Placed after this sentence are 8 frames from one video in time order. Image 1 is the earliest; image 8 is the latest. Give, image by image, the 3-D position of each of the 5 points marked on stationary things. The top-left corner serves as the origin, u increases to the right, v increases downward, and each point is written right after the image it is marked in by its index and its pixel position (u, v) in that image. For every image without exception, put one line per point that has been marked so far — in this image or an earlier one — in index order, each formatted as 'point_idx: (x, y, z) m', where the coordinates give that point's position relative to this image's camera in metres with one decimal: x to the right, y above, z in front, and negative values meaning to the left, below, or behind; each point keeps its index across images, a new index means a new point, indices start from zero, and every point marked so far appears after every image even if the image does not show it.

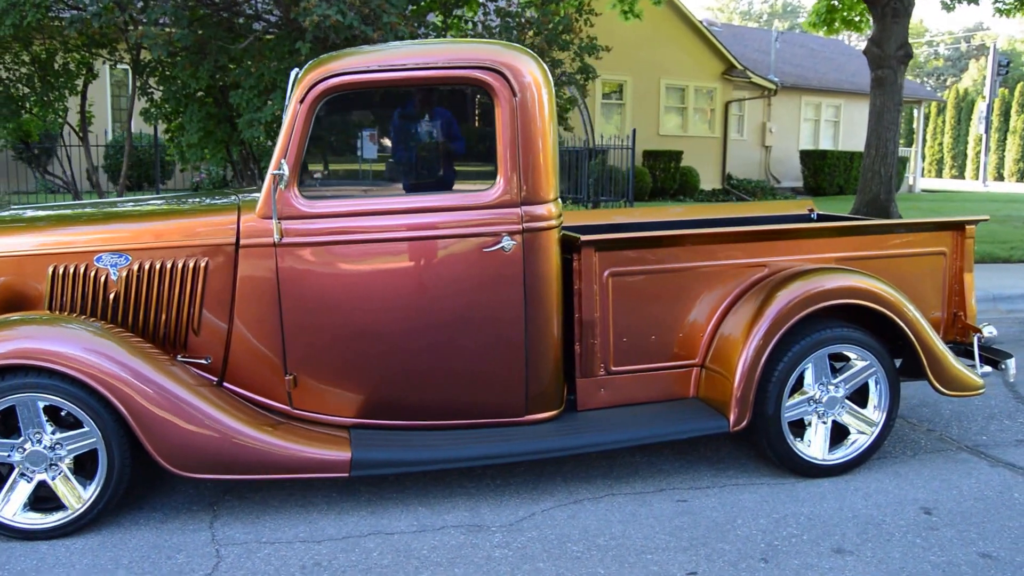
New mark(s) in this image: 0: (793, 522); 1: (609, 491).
0: (+1.2, -1.0, +3.6) m
1: (+0.4, -0.9, +3.9) m
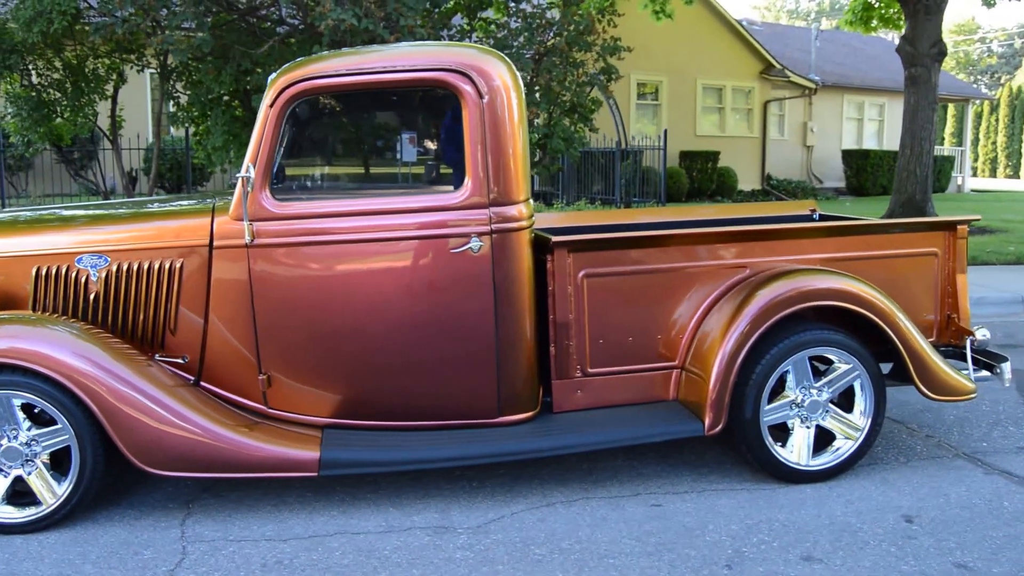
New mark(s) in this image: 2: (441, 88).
0: (+1.1, -1.0, +3.5) m
1: (+0.3, -0.9, +3.9) m
2: (-0.4, +0.9, +3.7) m
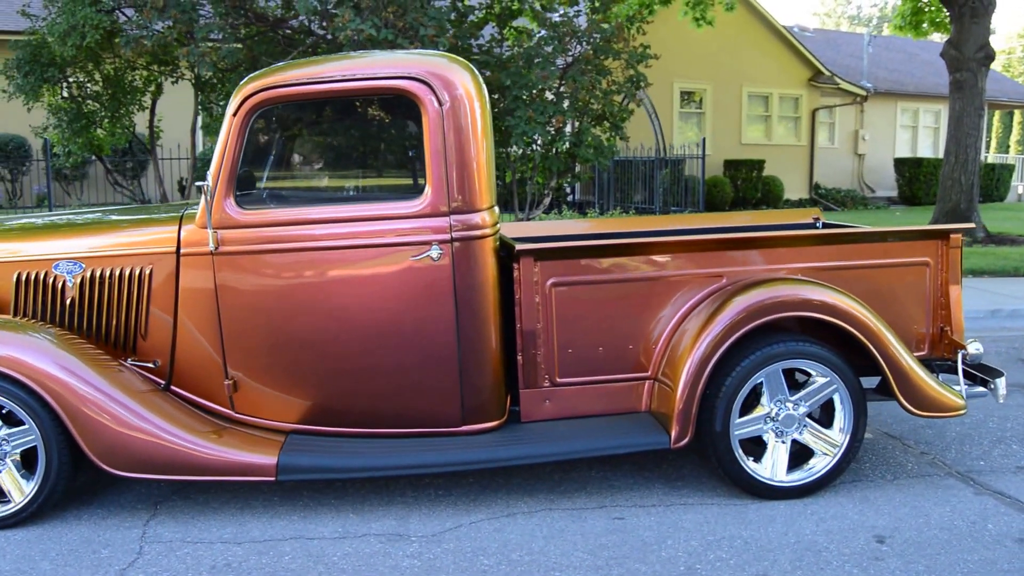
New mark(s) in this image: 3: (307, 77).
0: (+0.9, -1.0, +3.4) m
1: (+0.2, -1.0, +3.8) m
2: (-0.5, +0.8, +3.7) m
3: (-0.9, +0.9, +3.7) m
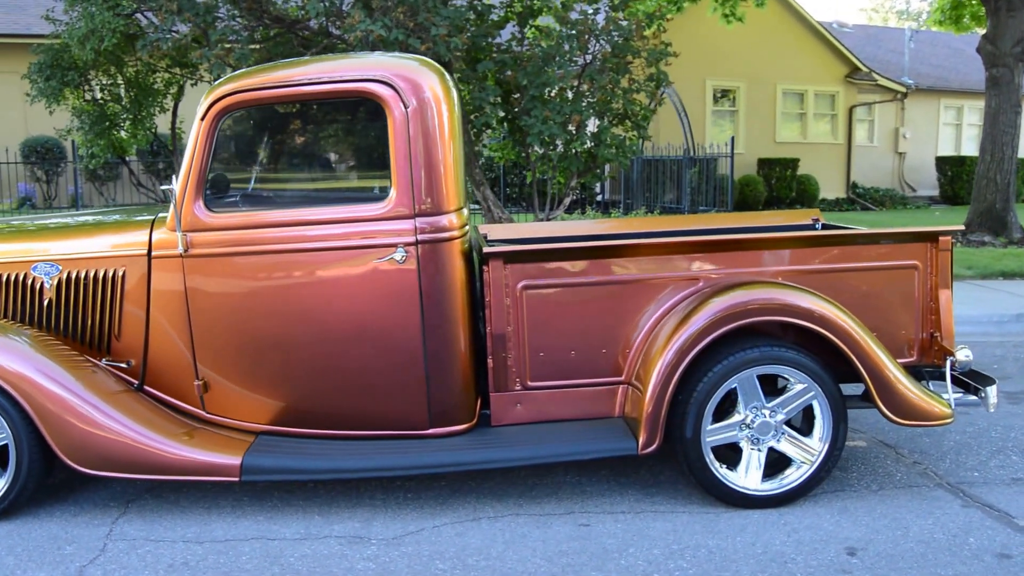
0: (+0.7, -1.1, +3.4) m
1: (0.0, -1.0, +3.8) m
2: (-0.7, +0.8, +3.7) m
3: (-1.0, +0.9, +3.7) m
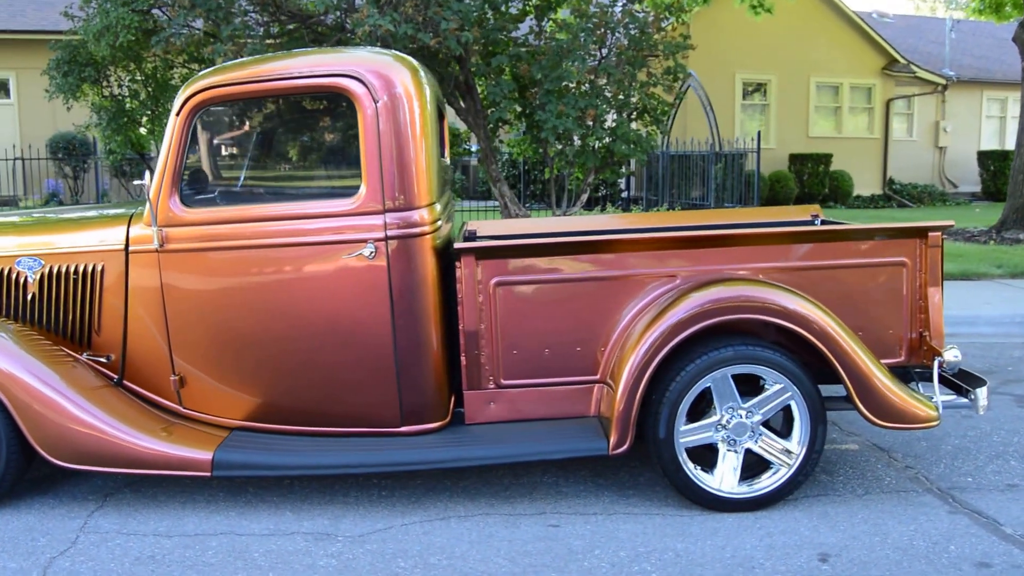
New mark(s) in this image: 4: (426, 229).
0: (+0.6, -1.0, +3.3) m
1: (-0.1, -1.0, +3.7) m
2: (-0.8, +0.9, +3.7) m
3: (-1.1, +0.9, +3.7) m
4: (-0.4, +0.3, +3.7) m
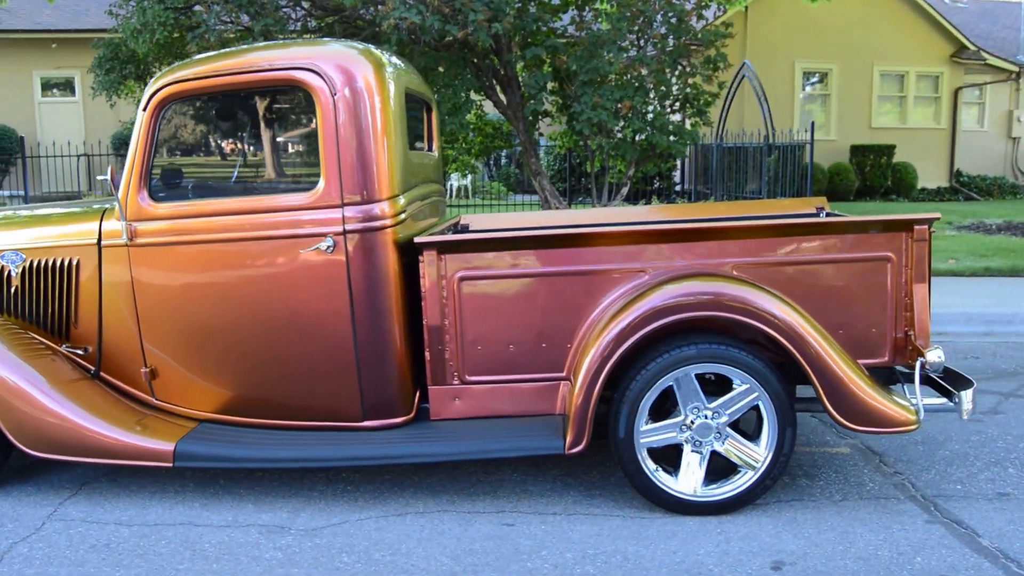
0: (+0.3, -1.0, +3.2) m
1: (-0.3, -1.0, +3.7) m
2: (-1.0, +0.9, +3.7) m
3: (-1.3, +1.0, +3.8) m
4: (-0.5, +0.3, +3.7) m
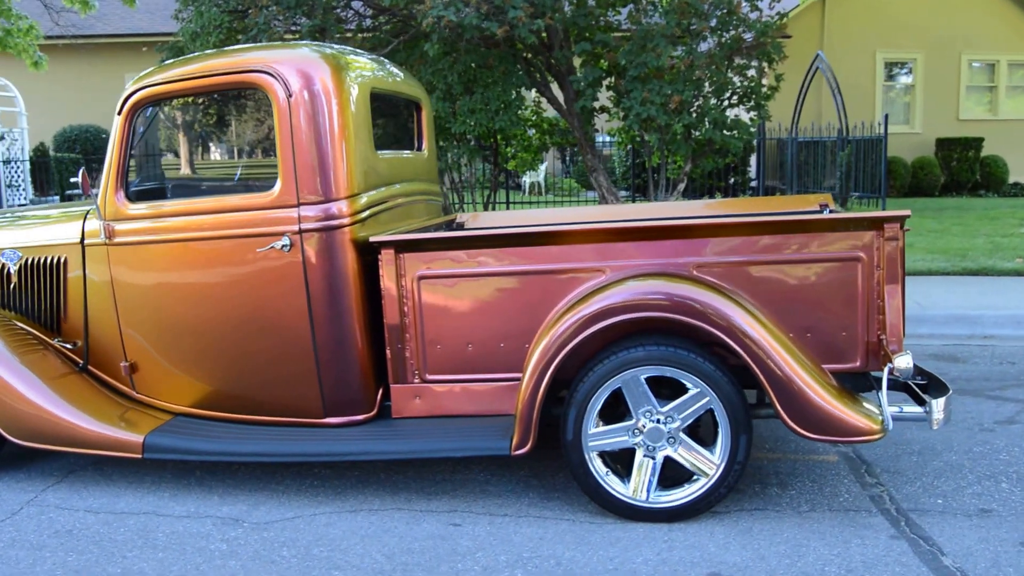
0: (+0.1, -1.0, +3.2) m
1: (-0.5, -0.9, +3.7) m
2: (-1.1, +0.9, +3.8) m
3: (-1.5, +1.0, +3.9) m
4: (-0.7, +0.3, +3.8) m
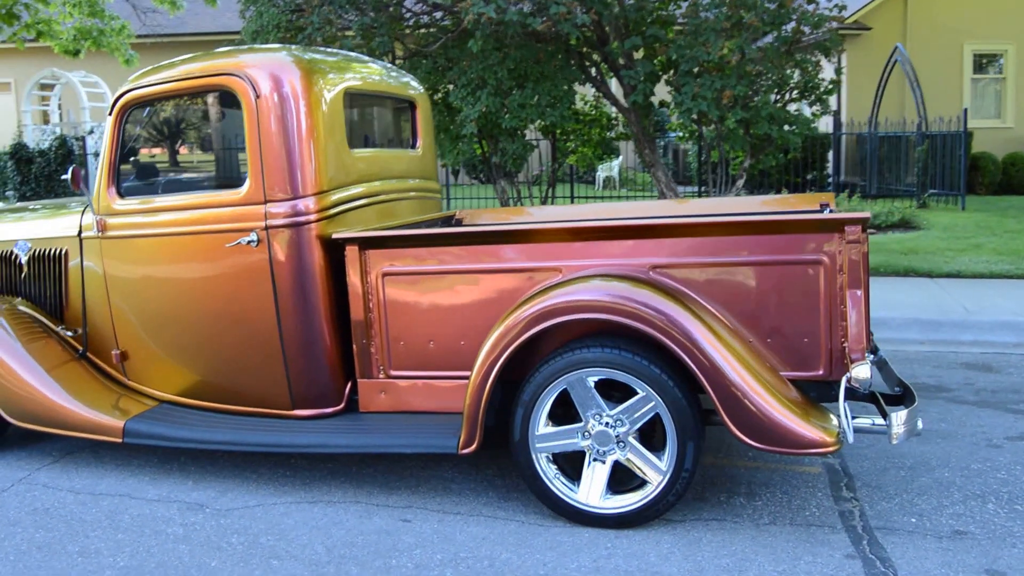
0: (-0.2, -1.0, +3.2) m
1: (-0.7, -0.9, +3.8) m
2: (-1.3, +0.9, +3.9) m
3: (-1.6, +1.0, +4.0) m
4: (-0.9, +0.3, +3.8) m
